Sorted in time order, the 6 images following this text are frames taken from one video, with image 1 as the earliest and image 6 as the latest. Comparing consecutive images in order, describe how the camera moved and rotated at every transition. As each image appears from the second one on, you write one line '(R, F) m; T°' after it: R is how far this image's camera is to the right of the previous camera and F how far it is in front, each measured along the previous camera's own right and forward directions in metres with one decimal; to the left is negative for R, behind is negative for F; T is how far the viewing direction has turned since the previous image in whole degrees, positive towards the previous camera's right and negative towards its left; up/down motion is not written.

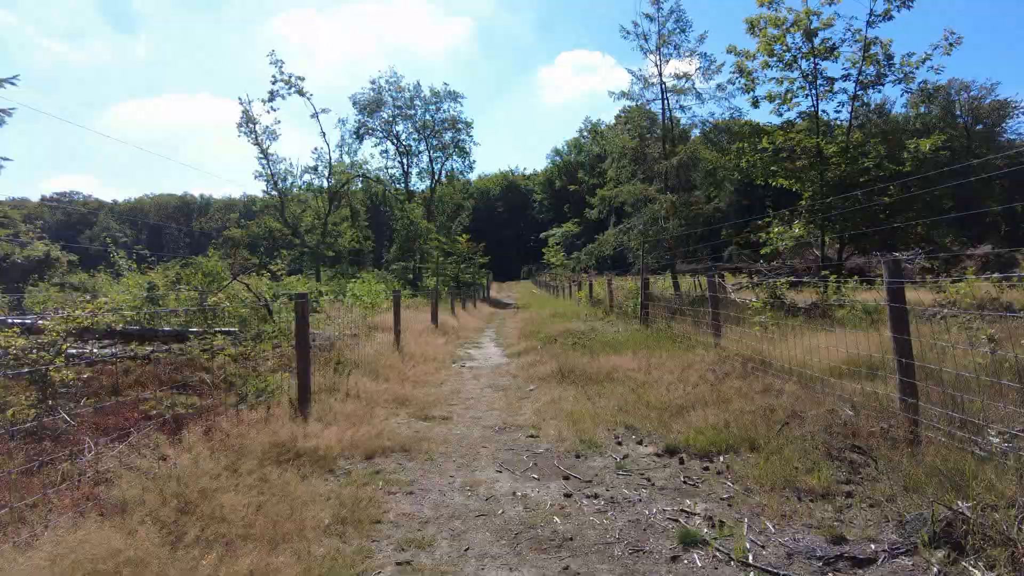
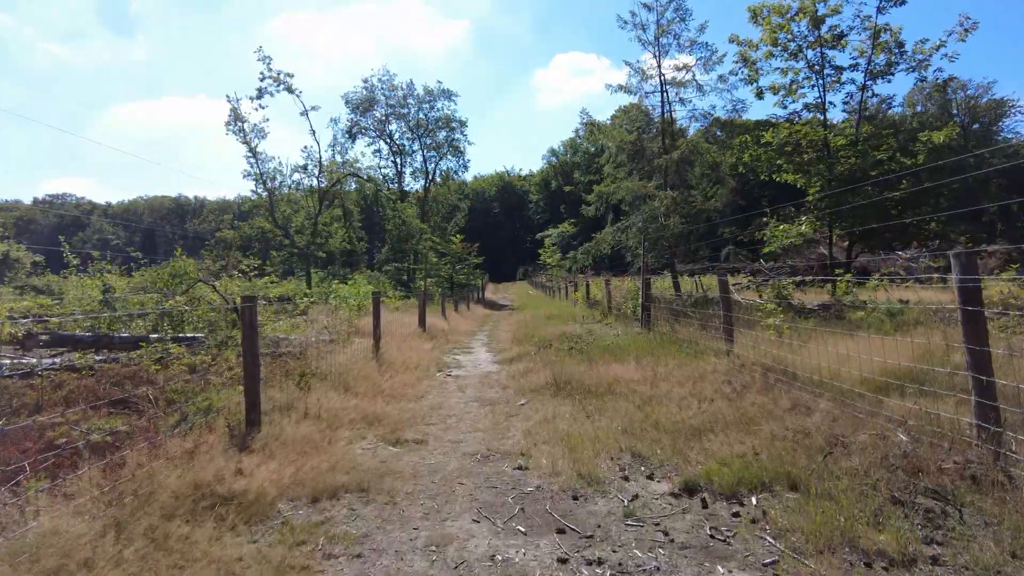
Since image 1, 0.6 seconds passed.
(+0.1, +0.8) m; 0°
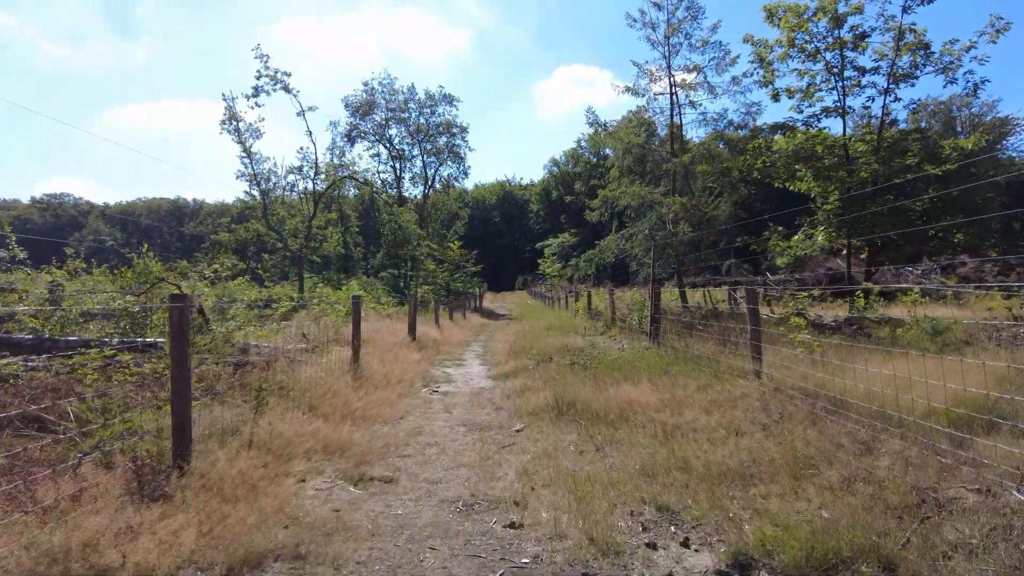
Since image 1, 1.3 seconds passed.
(0.0, +0.9) m; 0°
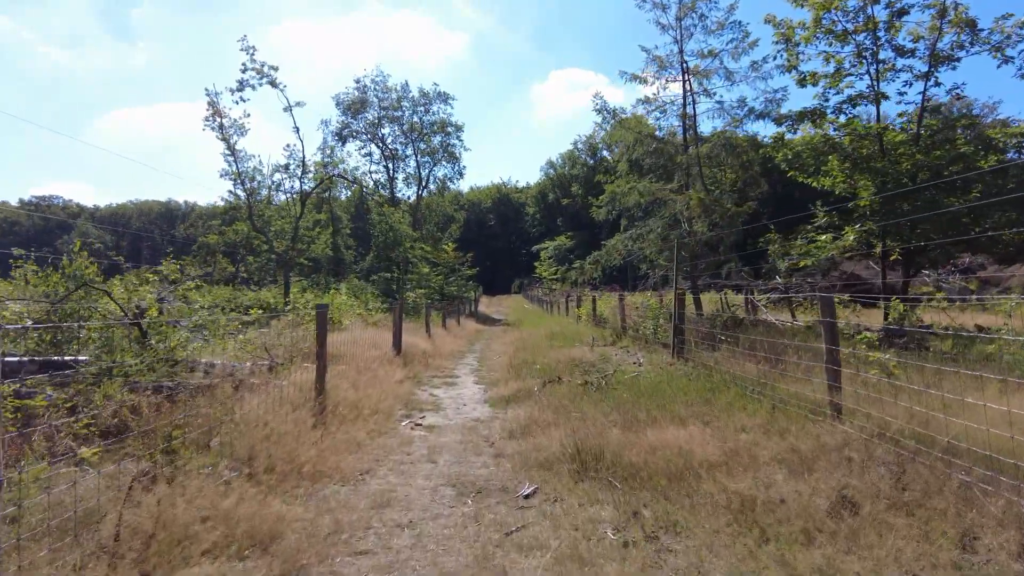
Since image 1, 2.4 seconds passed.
(-0.1, +1.4) m; 0°
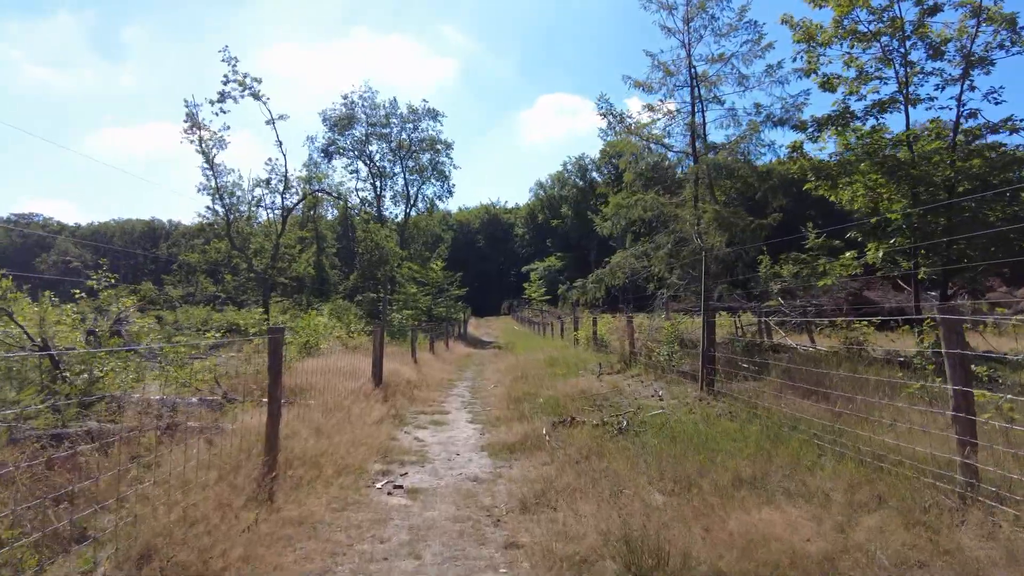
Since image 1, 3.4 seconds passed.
(-0.1, +1.3) m; +1°
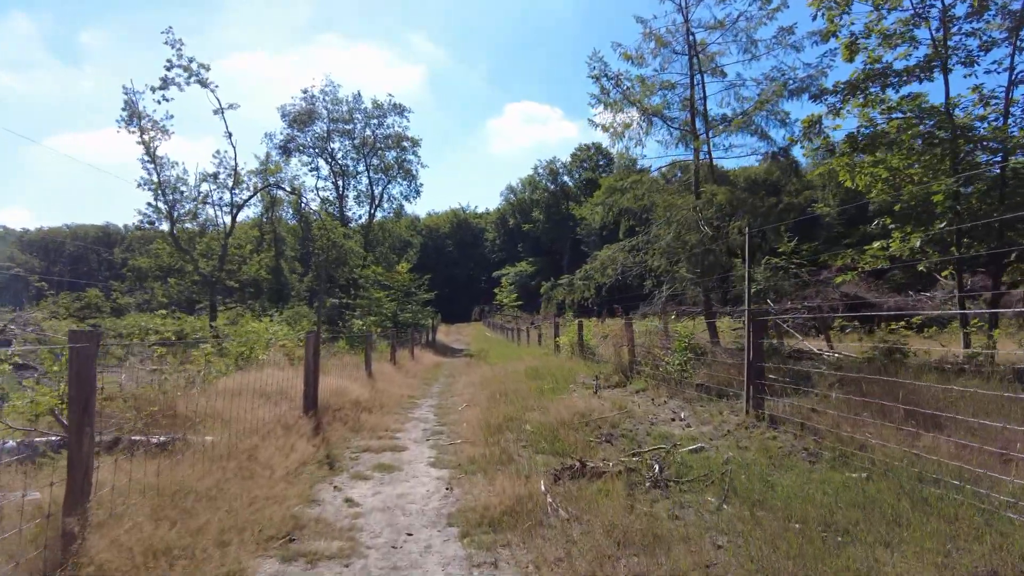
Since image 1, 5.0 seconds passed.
(-0.1, +2.0) m; +3°
